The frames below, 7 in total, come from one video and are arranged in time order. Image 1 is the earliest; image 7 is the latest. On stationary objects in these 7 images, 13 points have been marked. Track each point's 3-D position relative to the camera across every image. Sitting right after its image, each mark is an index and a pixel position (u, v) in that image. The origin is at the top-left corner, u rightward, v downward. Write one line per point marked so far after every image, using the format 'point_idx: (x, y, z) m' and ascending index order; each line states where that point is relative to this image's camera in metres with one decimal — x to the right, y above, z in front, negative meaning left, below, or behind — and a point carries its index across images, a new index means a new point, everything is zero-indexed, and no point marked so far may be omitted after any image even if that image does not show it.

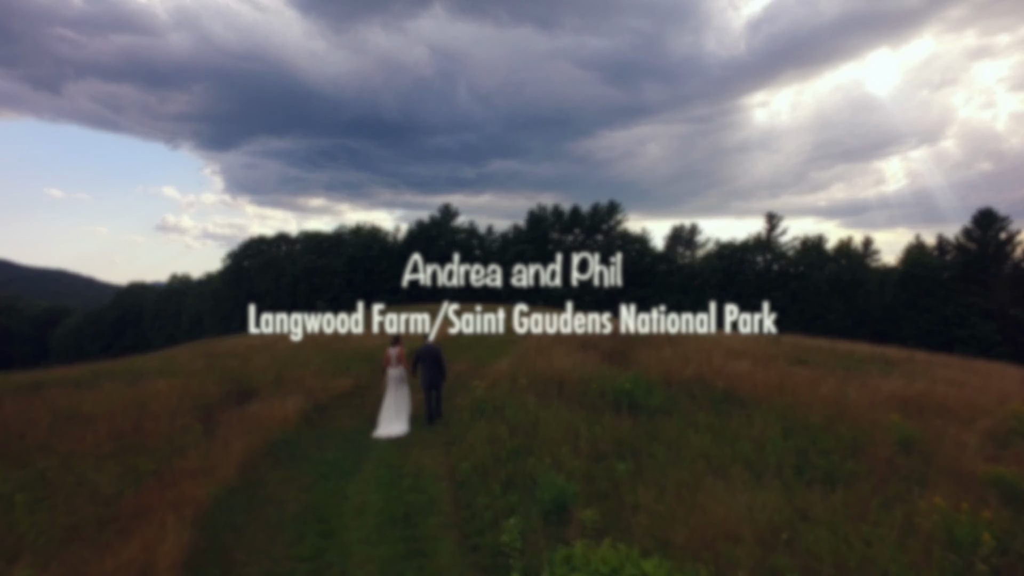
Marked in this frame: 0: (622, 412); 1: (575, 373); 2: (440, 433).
0: (+2.0, -2.3, +14.3) m
1: (+1.4, -1.9, +17.8) m
2: (-1.2, -2.4, +13.7) m
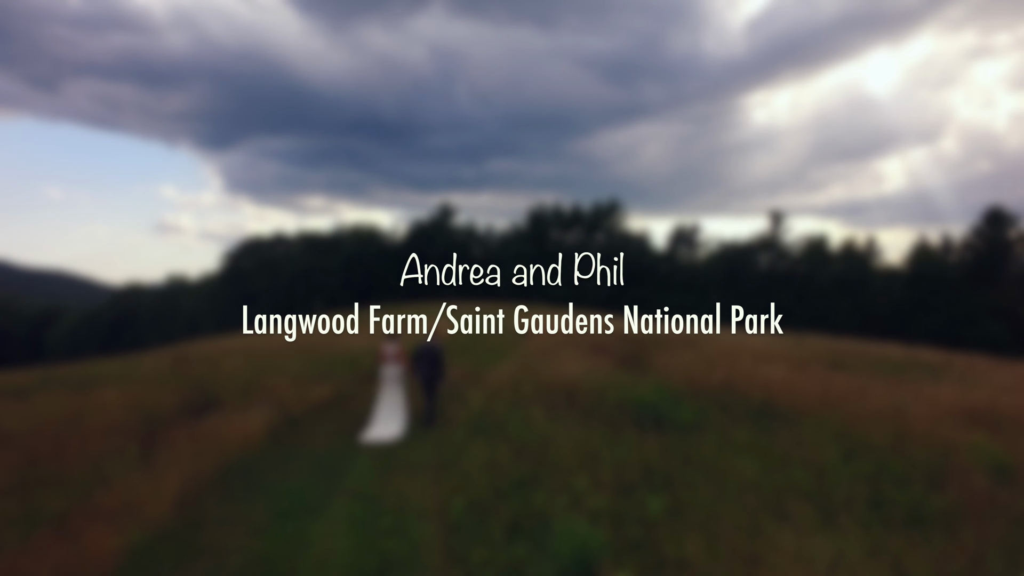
0: (+2.1, -2.2, +12.2) m
1: (+1.5, -1.8, +15.6) m
2: (-1.1, -2.3, +11.5) m
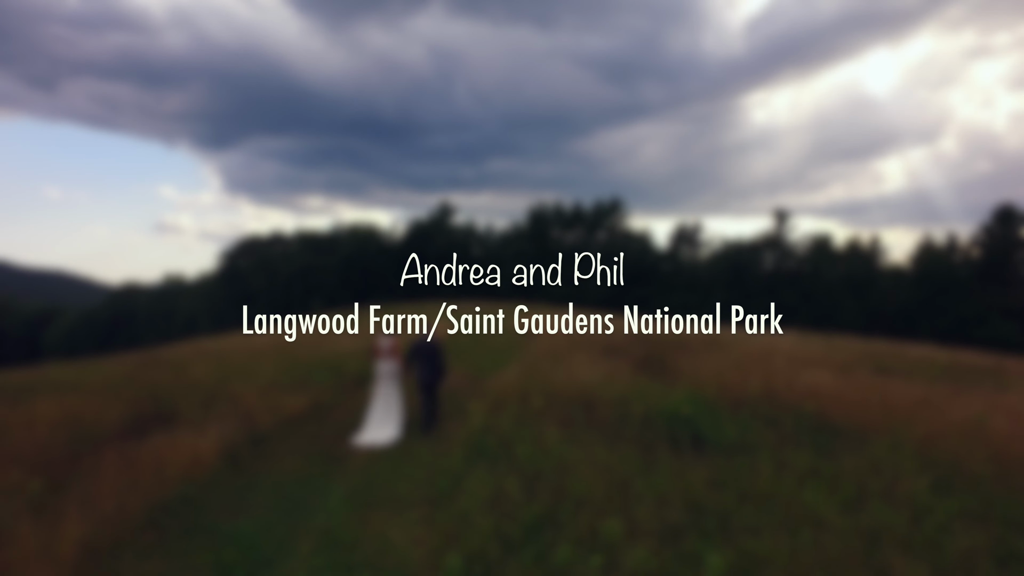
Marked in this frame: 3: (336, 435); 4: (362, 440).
0: (+2.2, -2.1, +10.0) m
1: (+1.6, -1.7, +13.5) m
2: (-1.0, -2.2, +9.4) m
3: (-2.7, -2.2, +12.0) m
4: (-2.2, -2.2, +12.4) m
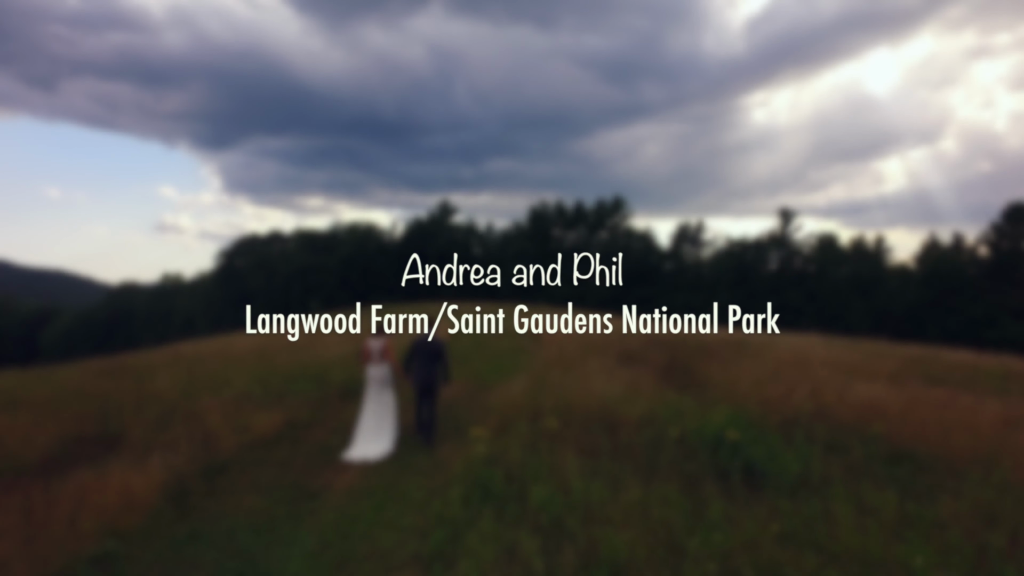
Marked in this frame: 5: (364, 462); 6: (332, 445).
0: (+2.3, -2.1, +8.1) m
1: (+1.7, -1.7, +11.5) m
2: (-0.9, -2.2, +7.4) m
3: (-2.6, -2.2, +10.0) m
4: (-2.1, -2.2, +10.5) m
5: (-1.9, -2.2, +10.0) m
6: (-2.4, -2.1, +10.7) m
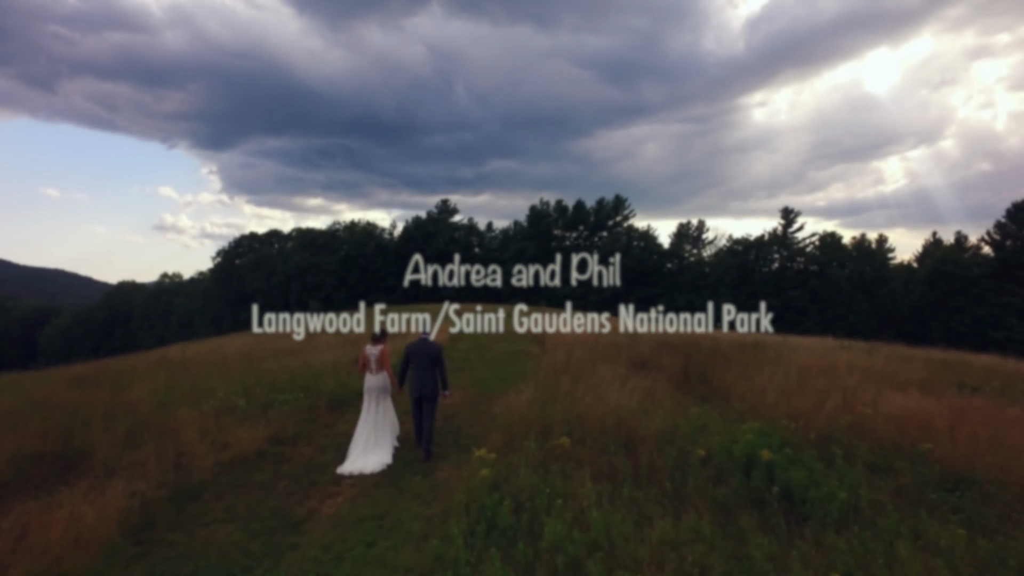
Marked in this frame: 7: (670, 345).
0: (+2.4, -2.1, +7.1) m
1: (+1.8, -1.7, +10.5) m
2: (-0.8, -2.2, +6.4) m
3: (-2.5, -2.2, +9.0) m
4: (-2.0, -2.2, +9.4) m
5: (-1.8, -2.3, +9.0) m
6: (-2.4, -2.2, +9.7) m
7: (+3.7, -1.4, +18.4) m
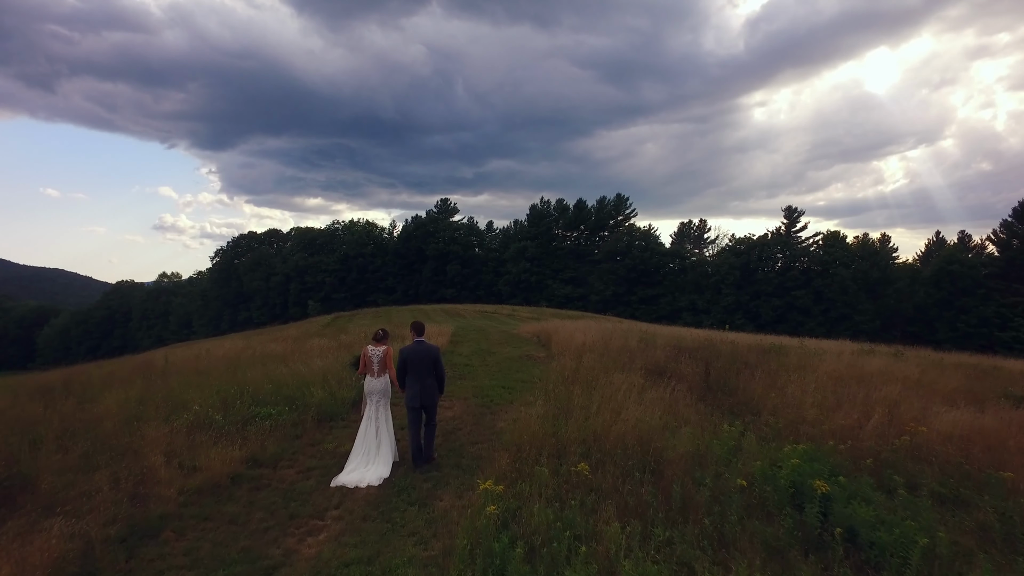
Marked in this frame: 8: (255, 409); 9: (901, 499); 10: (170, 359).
0: (+2.5, -2.1, +5.9) m
1: (+1.9, -1.8, +9.3) m
2: (-0.7, -2.3, +5.2) m
3: (-2.4, -2.3, +7.8) m
4: (-1.9, -2.2, +8.2) m
5: (-1.7, -2.3, +7.8) m
6: (-2.3, -2.2, +8.5) m
7: (+3.8, -1.4, +17.2) m
8: (-3.7, -1.7, +11.4) m
9: (+3.5, -1.9, +7.1) m
10: (-8.5, -1.8, +19.6) m
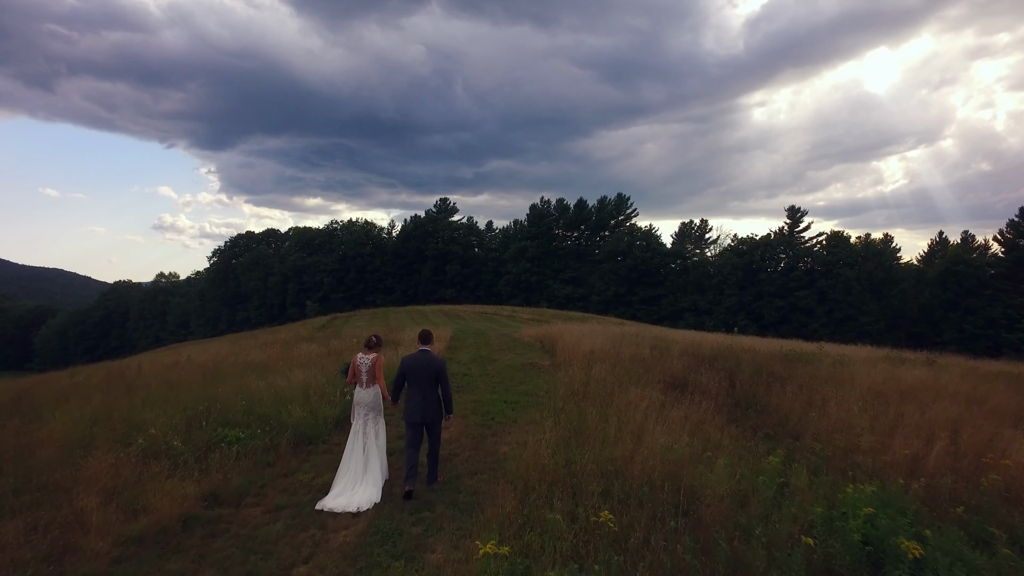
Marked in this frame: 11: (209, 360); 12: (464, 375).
0: (+2.5, -2.2, +4.4) m
1: (+1.9, -1.8, +7.9) m
2: (-0.6, -2.3, +3.8) m
3: (-2.3, -2.3, +6.4) m
4: (-1.9, -2.3, +6.8) m
5: (-1.6, -2.3, +6.3) m
6: (-2.2, -2.3, +7.0) m
7: (+3.9, -1.4, +15.8) m
8: (-3.7, -1.8, +10.0) m
9: (+3.6, -2.0, +5.7) m
10: (-8.4, -1.8, +18.2) m
11: (-7.4, -1.7, +19.2) m
12: (-1.0, -1.8, +15.9) m
